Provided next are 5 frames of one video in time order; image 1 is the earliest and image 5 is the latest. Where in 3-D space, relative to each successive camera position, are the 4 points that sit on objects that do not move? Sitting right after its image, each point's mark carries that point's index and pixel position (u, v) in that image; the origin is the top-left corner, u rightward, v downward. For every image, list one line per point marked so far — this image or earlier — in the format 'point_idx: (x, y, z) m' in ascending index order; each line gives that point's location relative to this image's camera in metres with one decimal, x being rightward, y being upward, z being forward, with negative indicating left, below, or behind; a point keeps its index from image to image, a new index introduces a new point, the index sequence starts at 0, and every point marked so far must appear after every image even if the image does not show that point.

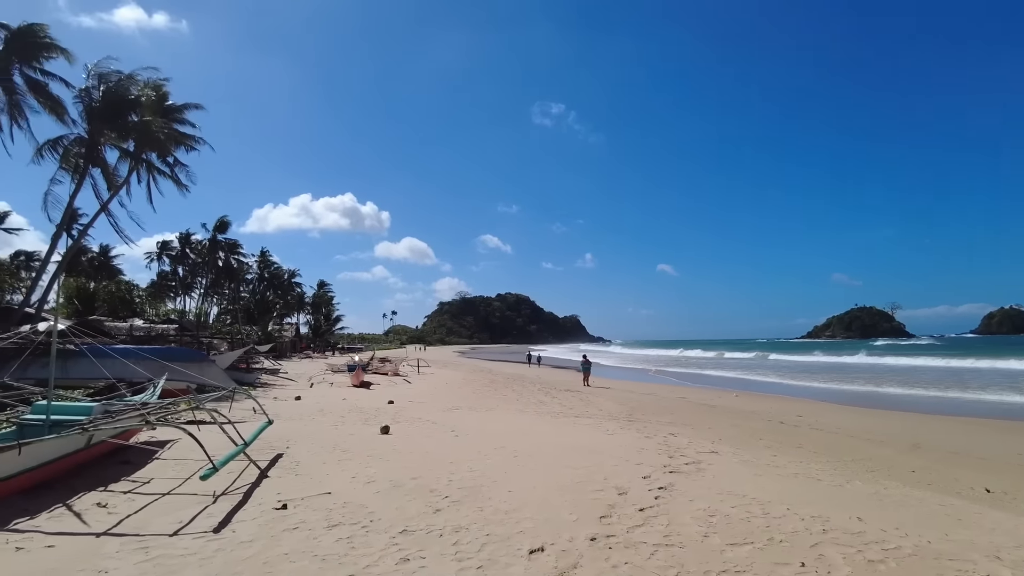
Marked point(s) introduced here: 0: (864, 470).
0: (+7.4, -3.8, +10.9) m
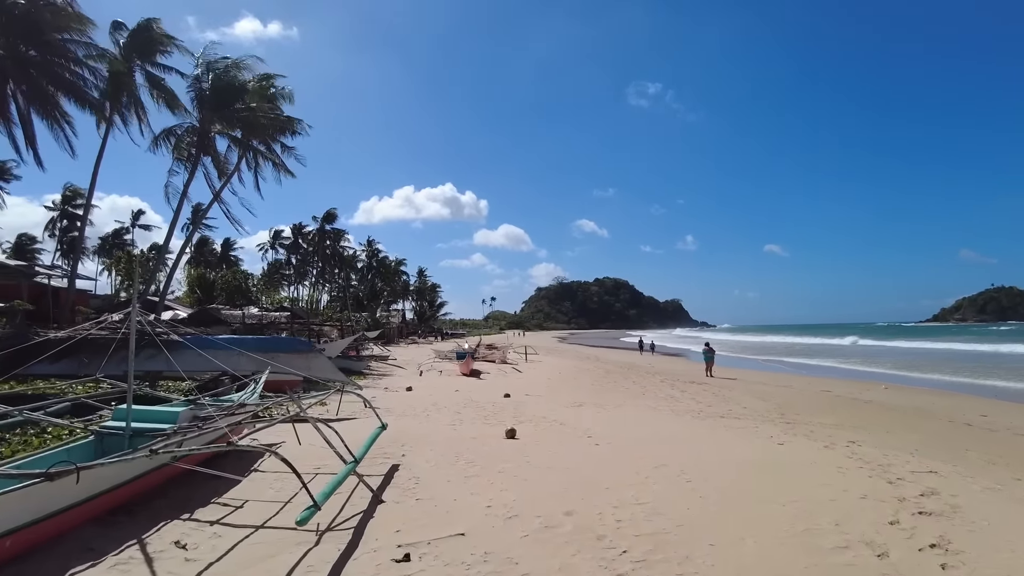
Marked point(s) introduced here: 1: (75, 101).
0: (+9.8, -3.3, +7.7) m
1: (-15.5, +6.6, +18.5) m
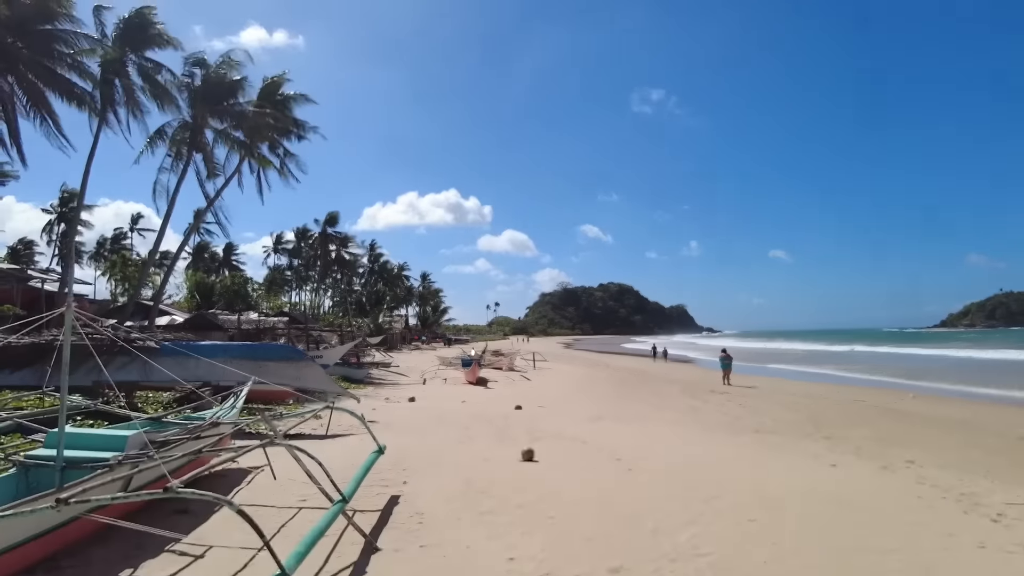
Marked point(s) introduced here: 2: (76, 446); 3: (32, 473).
0: (+10.0, -3.3, +6.6) m
1: (-15.2, +6.5, +17.6) m
2: (-3.4, -1.3, +4.1) m
3: (-3.5, -1.4, +3.8) m
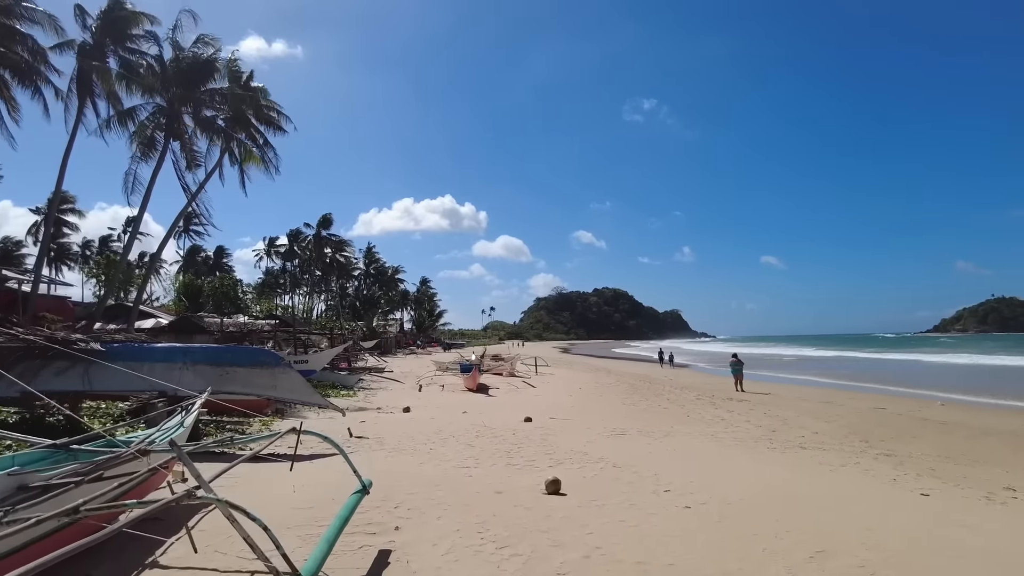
0: (+10.3, -3.2, +5.2) m
1: (-15.0, +6.6, +16.1) m
2: (-3.2, -1.1, +2.6) m
3: (-3.3, -1.2, +2.3) m
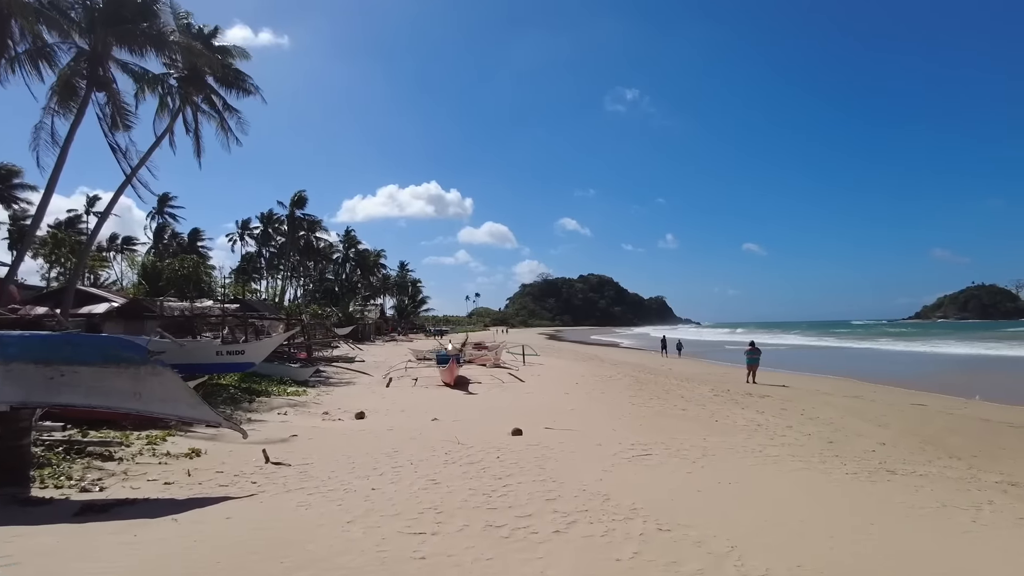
0: (+10.2, -2.8, +2.7) m
1: (-15.4, +7.2, +12.6) m
2: (-3.2, -0.8, -0.3) m
3: (-3.3, -0.9, -0.6) m
